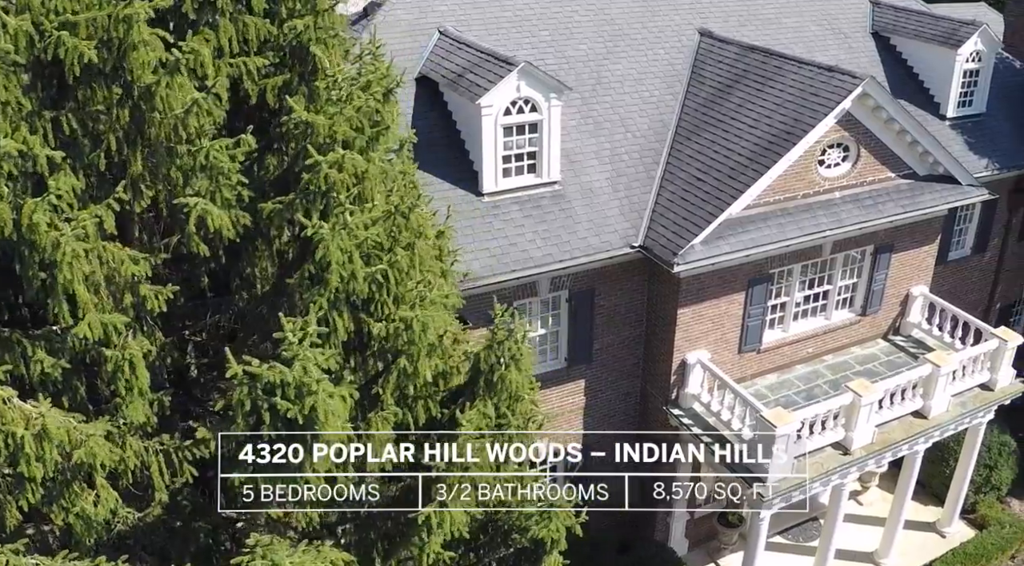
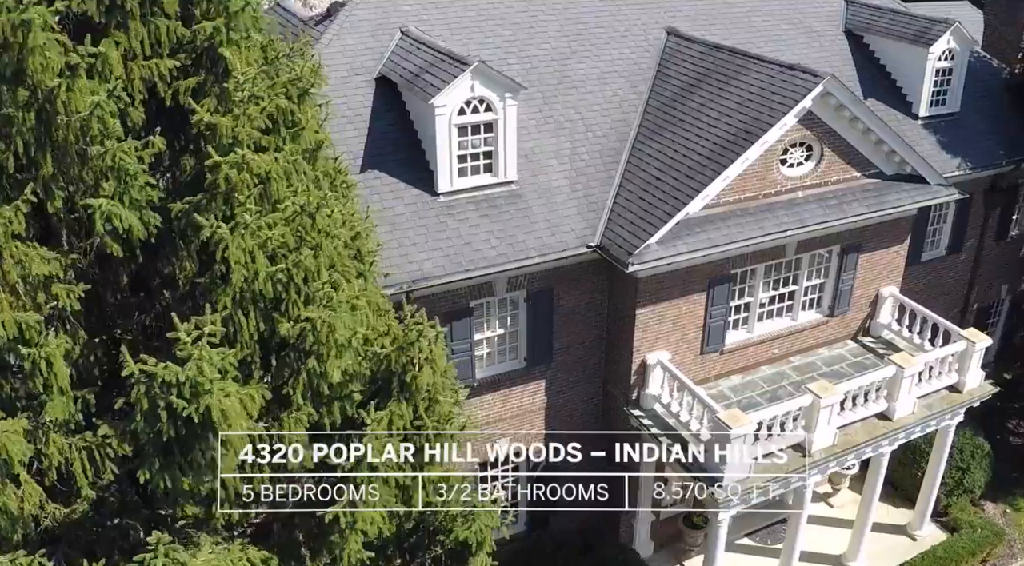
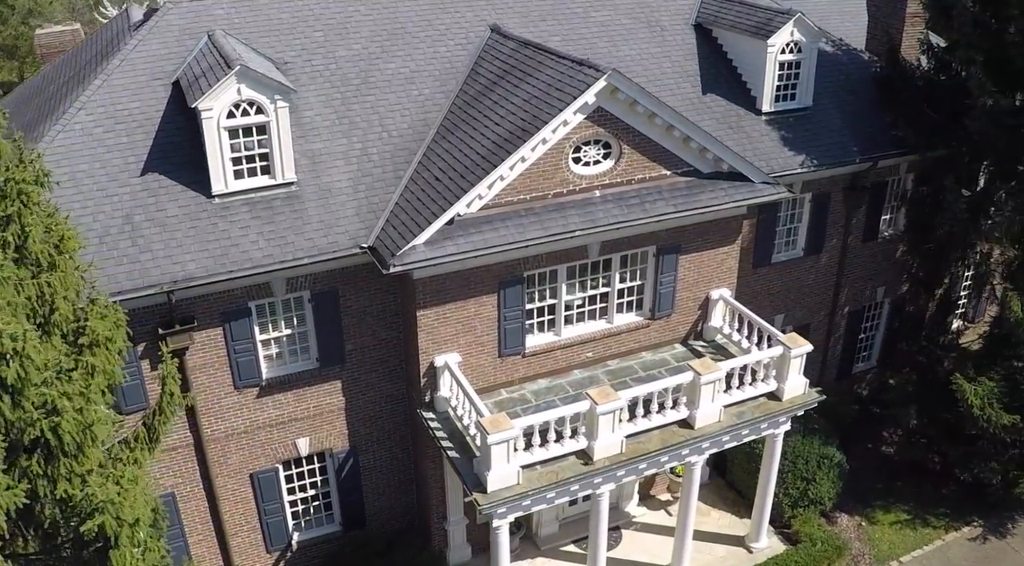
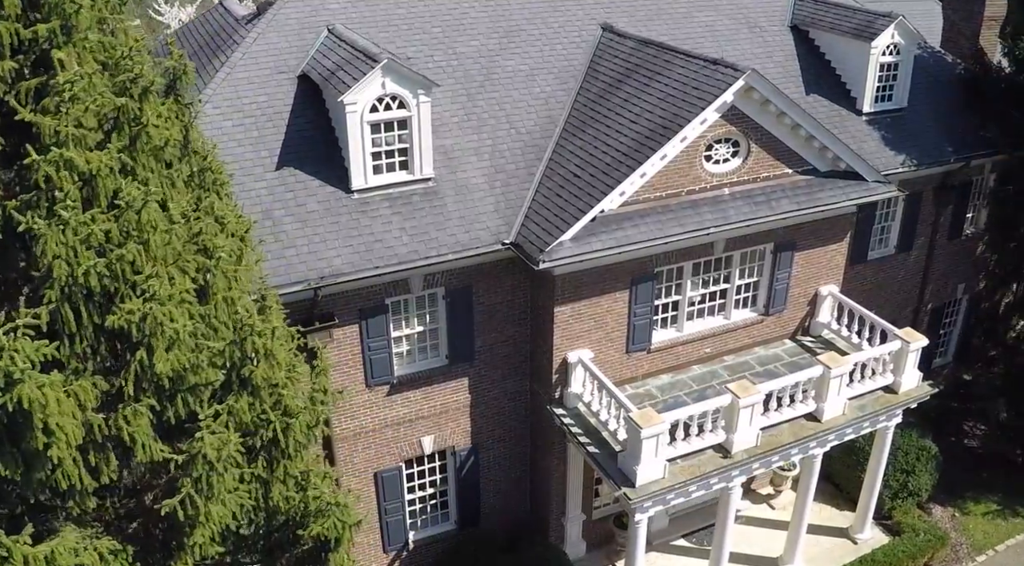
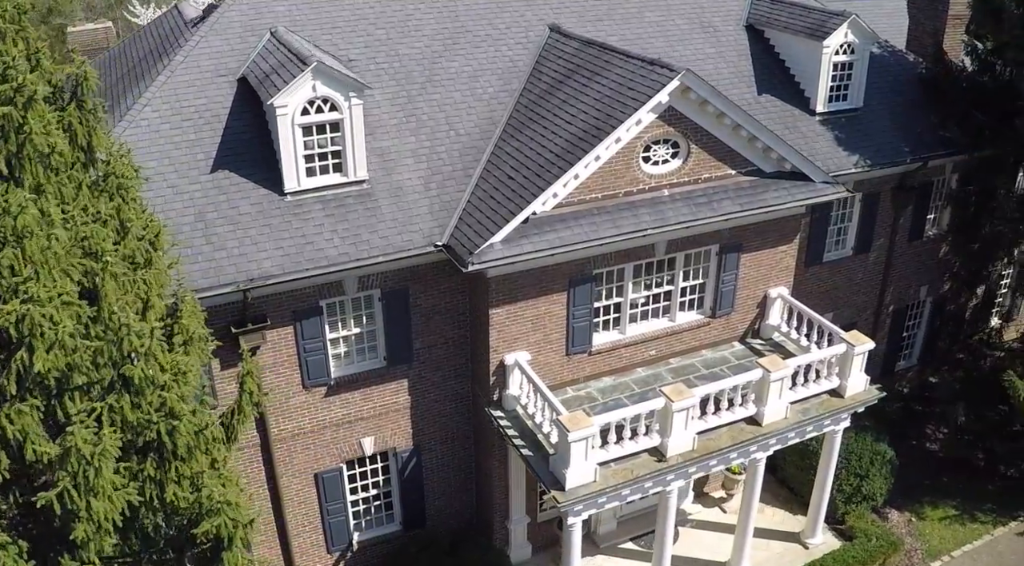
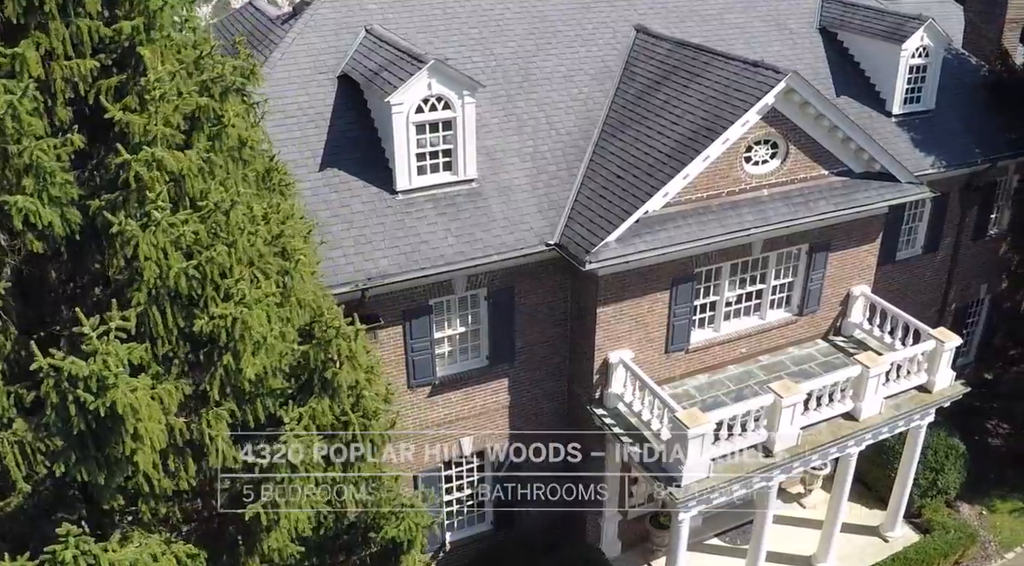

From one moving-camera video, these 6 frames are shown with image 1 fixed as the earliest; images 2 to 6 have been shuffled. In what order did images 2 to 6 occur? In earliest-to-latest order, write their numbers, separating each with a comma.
2, 6, 4, 5, 3
